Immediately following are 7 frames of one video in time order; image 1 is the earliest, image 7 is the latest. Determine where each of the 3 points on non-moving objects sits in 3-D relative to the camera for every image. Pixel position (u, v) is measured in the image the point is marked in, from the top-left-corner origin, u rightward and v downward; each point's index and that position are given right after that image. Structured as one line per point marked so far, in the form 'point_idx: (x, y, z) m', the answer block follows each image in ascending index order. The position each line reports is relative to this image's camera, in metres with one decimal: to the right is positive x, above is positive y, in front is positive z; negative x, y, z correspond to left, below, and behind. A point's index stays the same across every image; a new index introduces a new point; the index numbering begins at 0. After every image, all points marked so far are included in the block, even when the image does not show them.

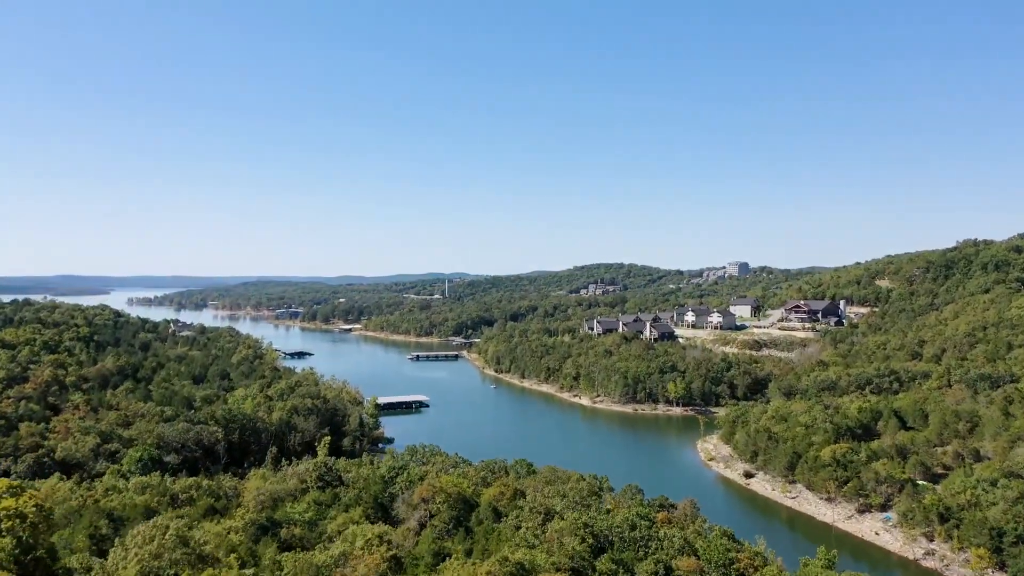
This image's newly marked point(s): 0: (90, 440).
0: (-10.6, -3.8, +16.9) m
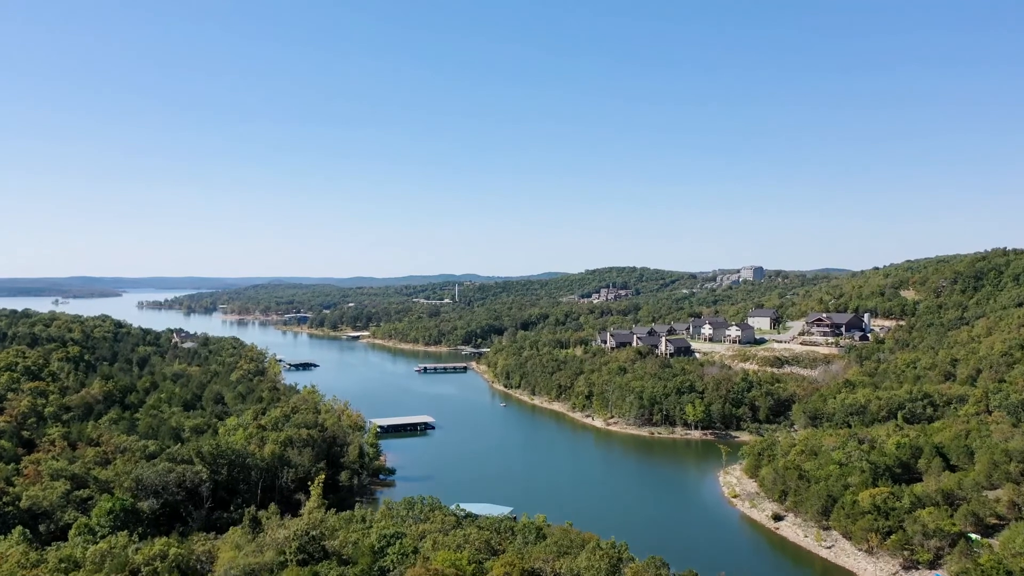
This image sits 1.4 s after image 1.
0: (-10.4, -4.5, +15.5) m
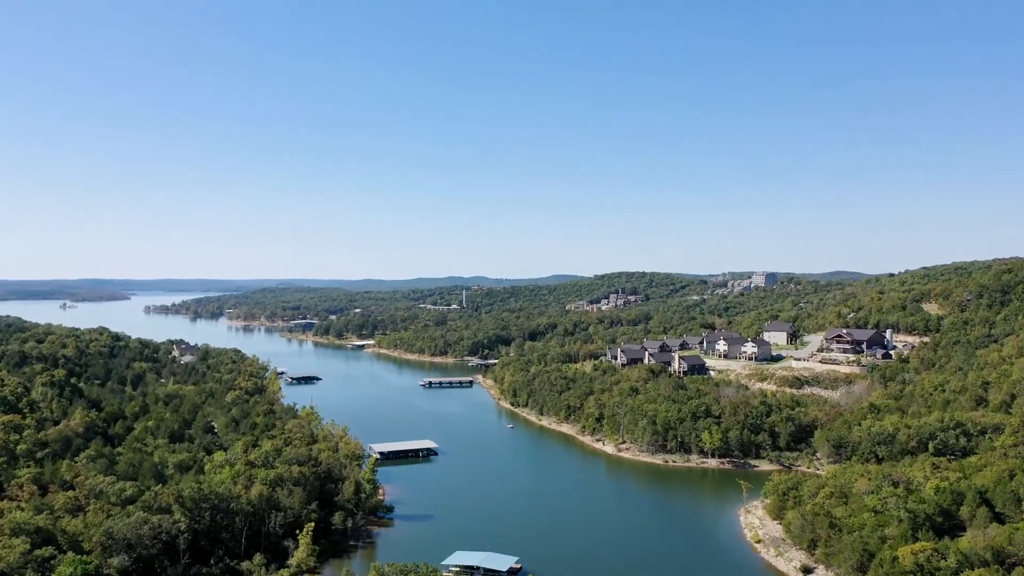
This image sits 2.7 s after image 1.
0: (-10.3, -5.3, +14.1) m
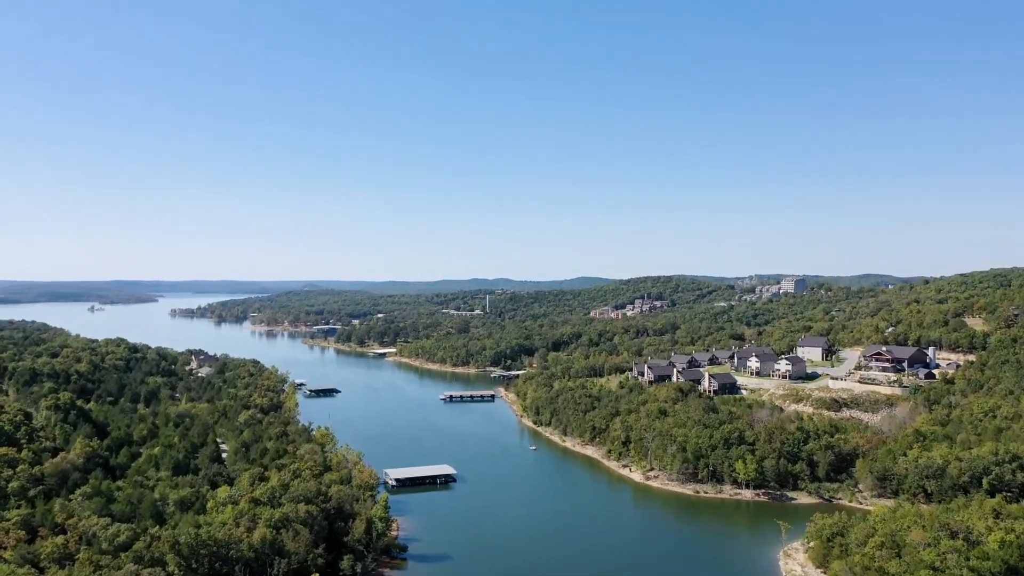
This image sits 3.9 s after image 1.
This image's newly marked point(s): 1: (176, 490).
0: (-9.9, -6.1, +13.0) m
1: (-9.7, -5.8, +19.6) m
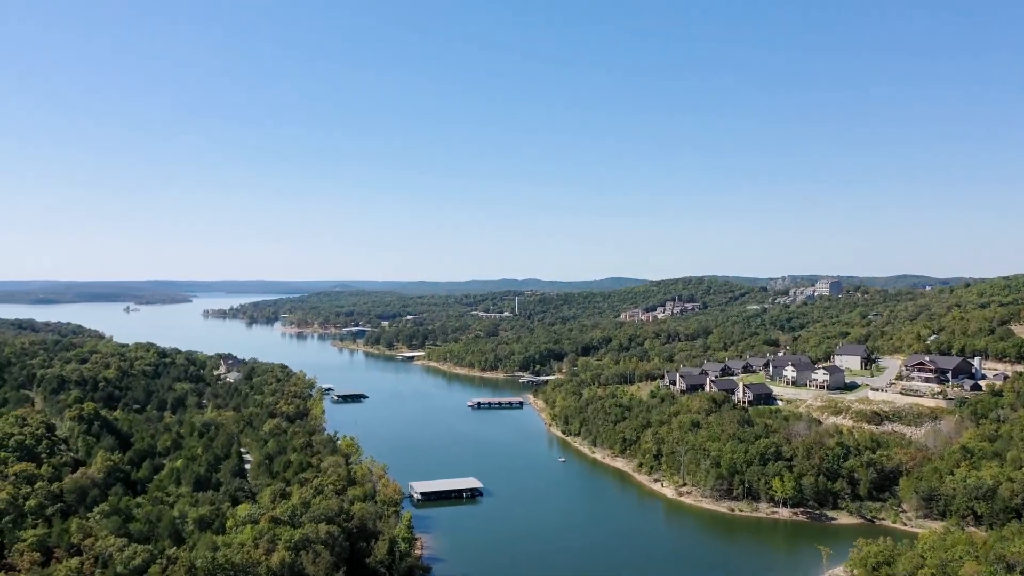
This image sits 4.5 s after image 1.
0: (-9.4, -6.4, +12.6) m
1: (-9.0, -6.2, +19.2) m
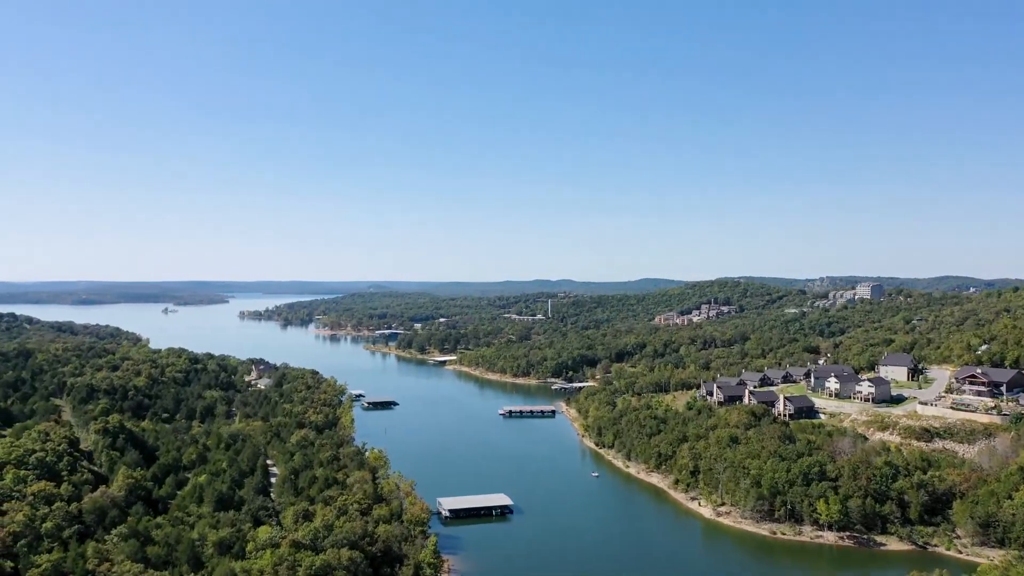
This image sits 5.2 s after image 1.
0: (-8.9, -6.9, +12.2) m
1: (-8.2, -6.7, +18.7) m
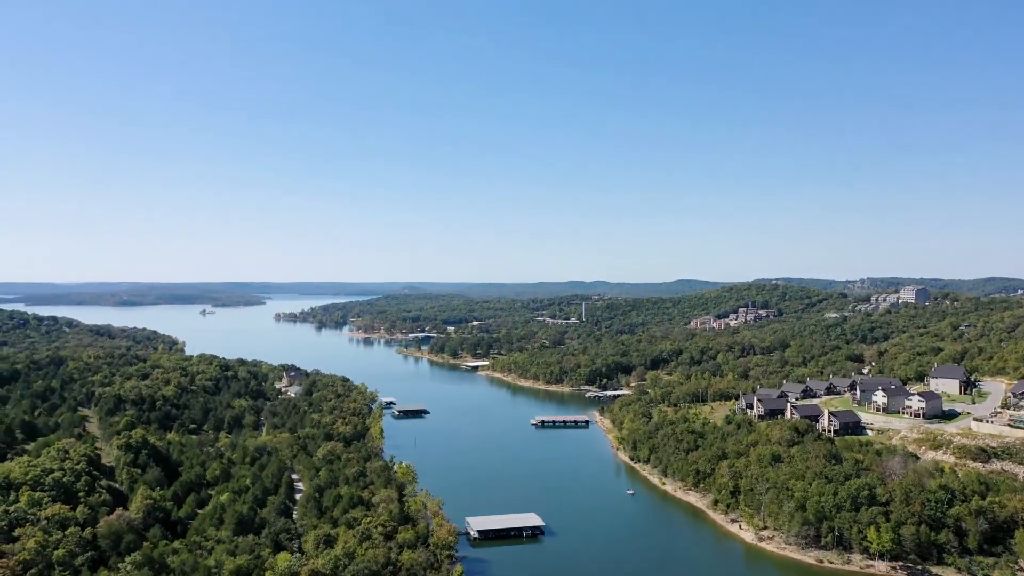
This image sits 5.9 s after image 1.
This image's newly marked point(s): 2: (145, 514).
0: (-8.5, -7.3, +11.5) m
1: (-7.4, -7.1, +18.0) m
2: (-10.3, -6.4, +19.2) m
